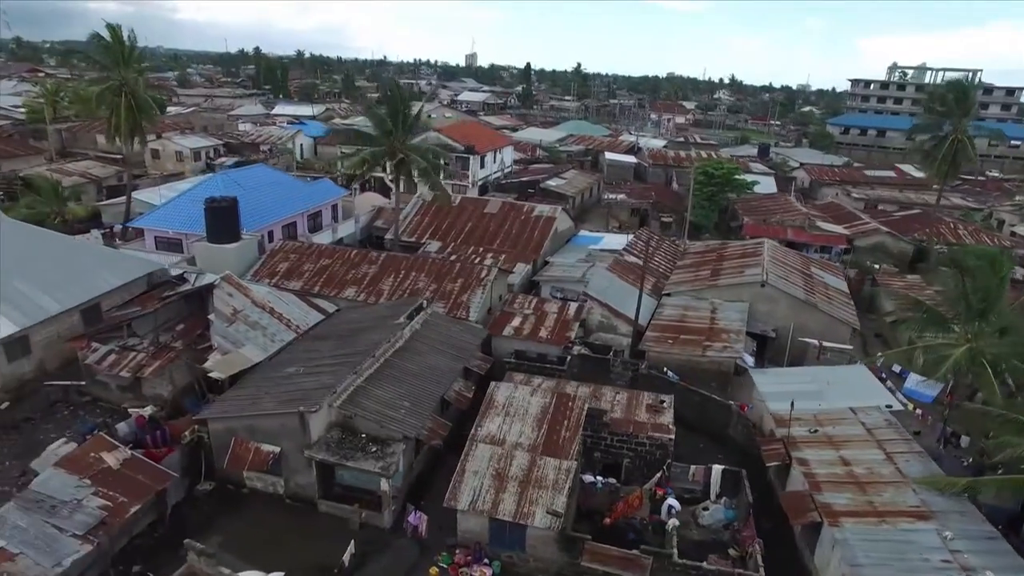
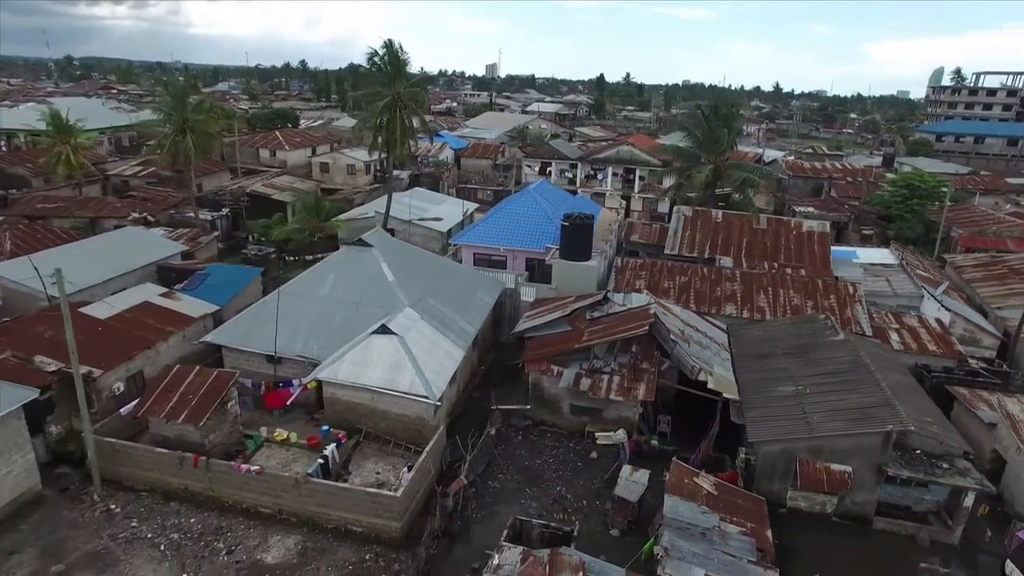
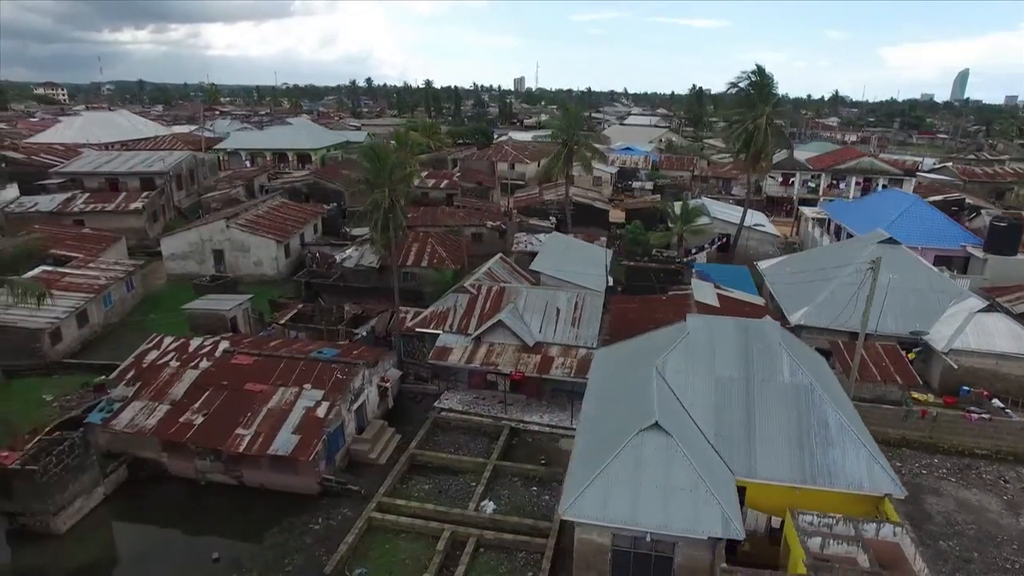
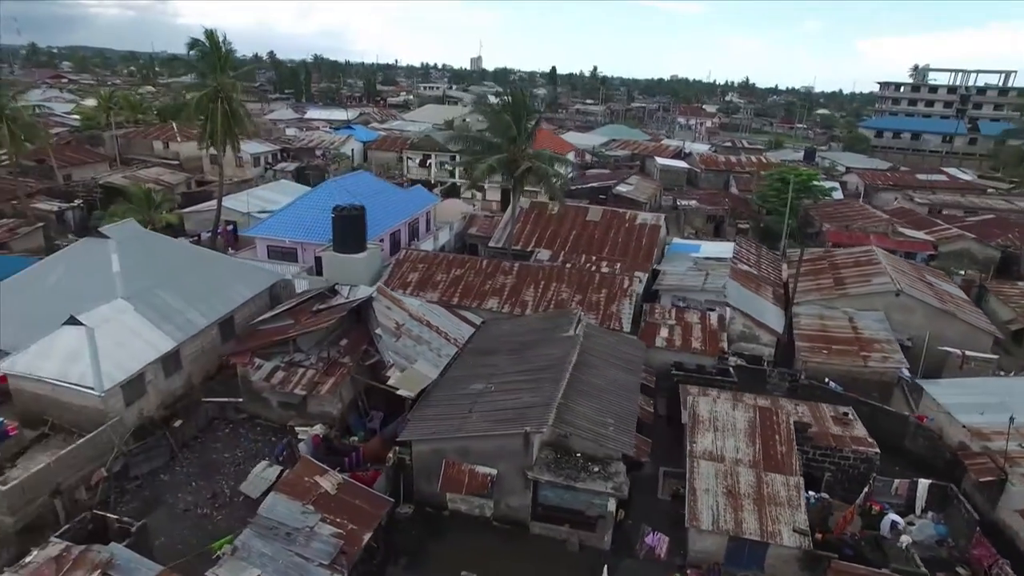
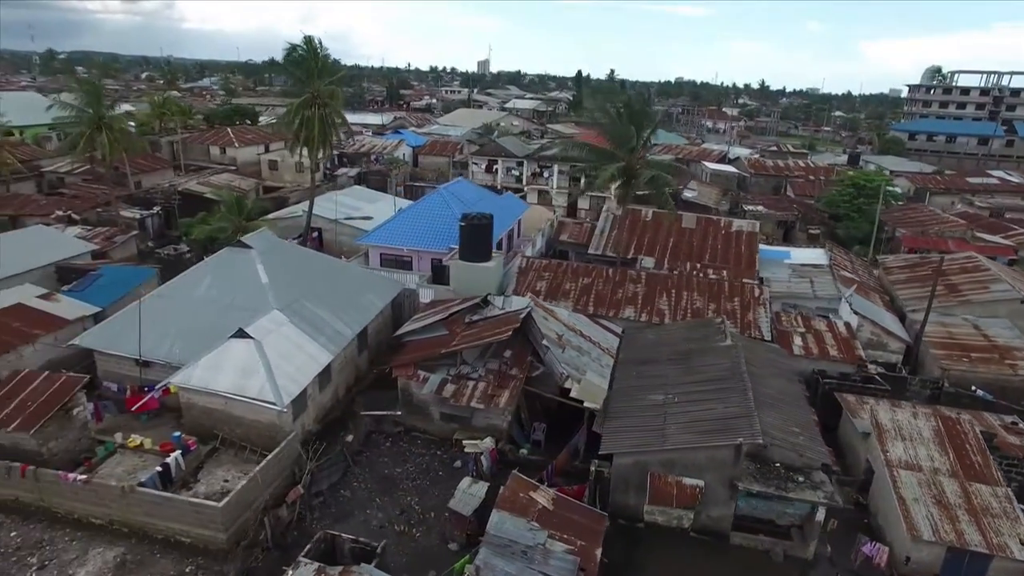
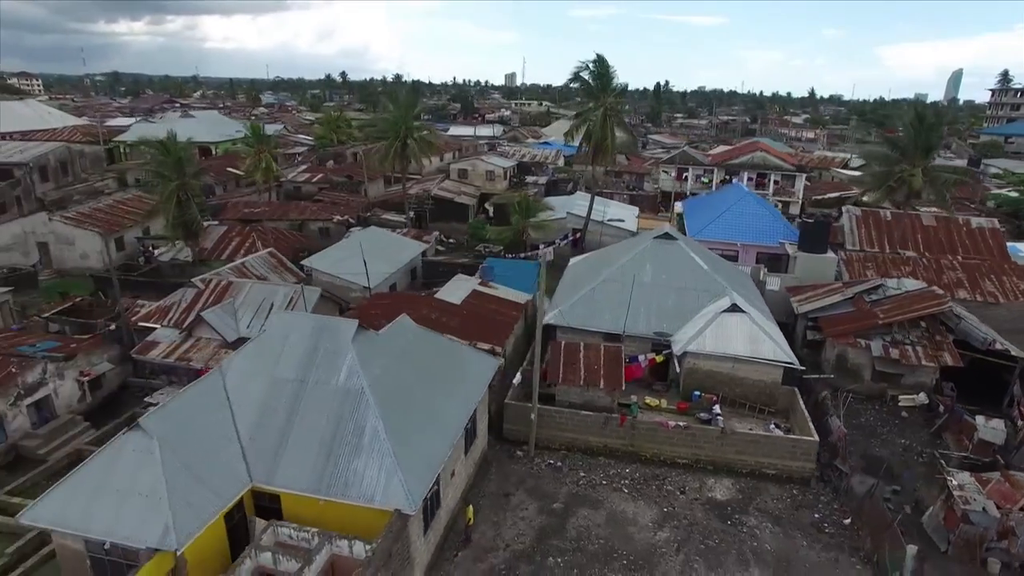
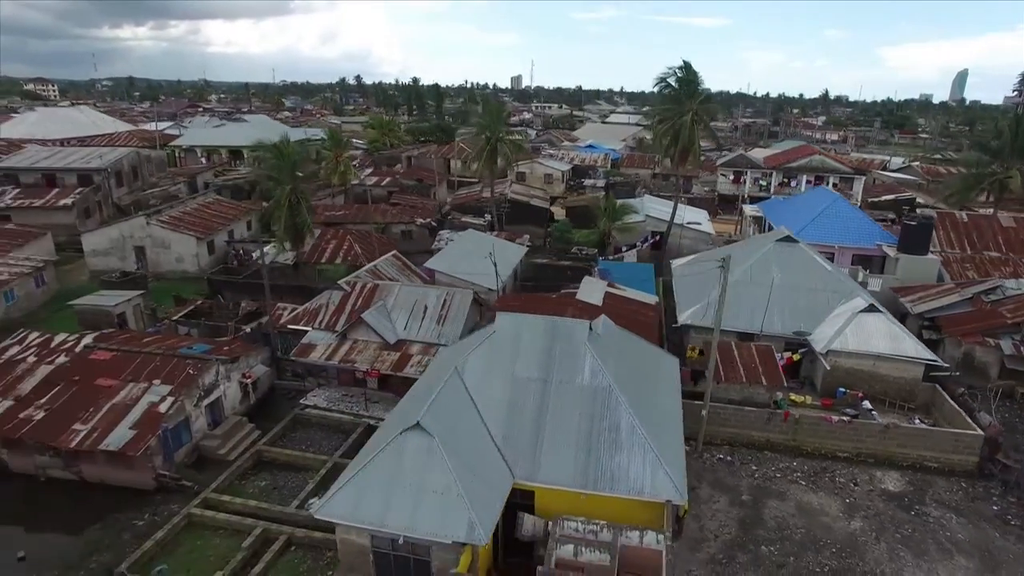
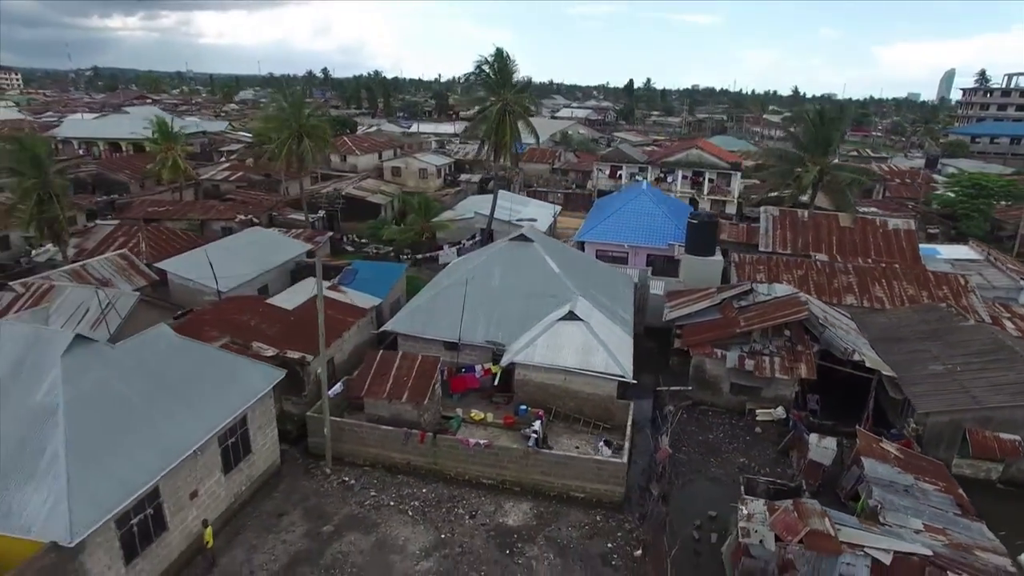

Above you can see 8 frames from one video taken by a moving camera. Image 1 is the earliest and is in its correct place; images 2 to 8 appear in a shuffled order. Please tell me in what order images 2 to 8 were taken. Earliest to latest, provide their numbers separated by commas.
4, 5, 2, 8, 6, 7, 3
